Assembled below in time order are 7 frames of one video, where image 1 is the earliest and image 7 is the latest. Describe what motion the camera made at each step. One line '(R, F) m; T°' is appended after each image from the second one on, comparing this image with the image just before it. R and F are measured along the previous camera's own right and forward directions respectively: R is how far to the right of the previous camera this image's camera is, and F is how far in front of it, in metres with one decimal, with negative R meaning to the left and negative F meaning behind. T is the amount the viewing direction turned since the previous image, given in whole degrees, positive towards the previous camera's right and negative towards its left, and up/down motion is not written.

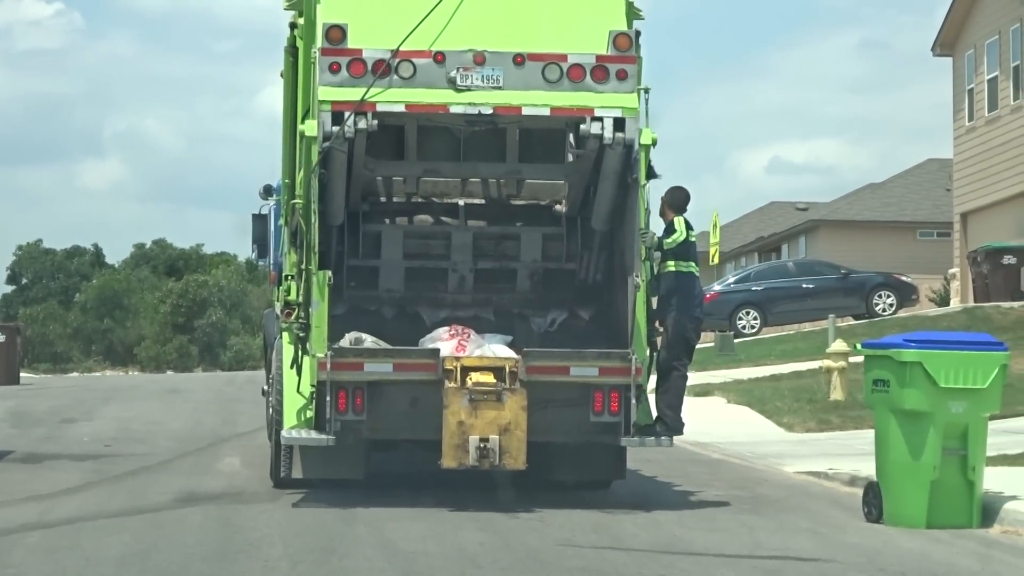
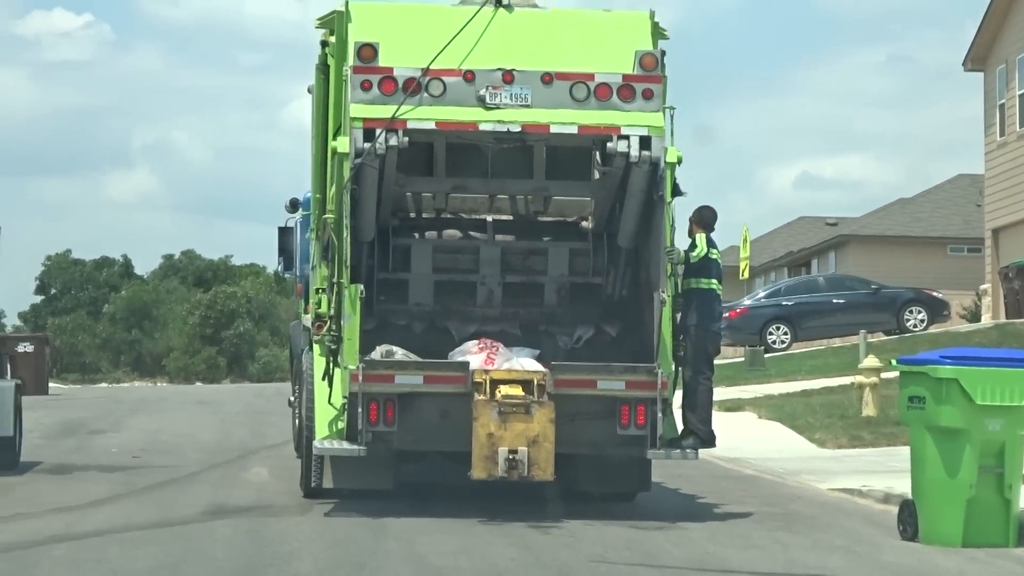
(0.0, +0.1) m; -1°
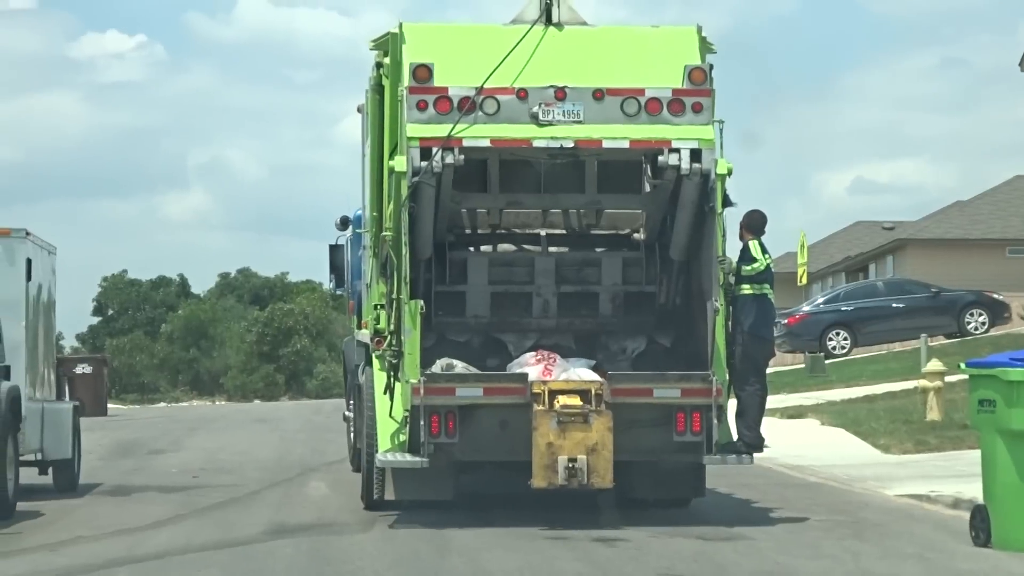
(0.0, +0.1) m; -1°
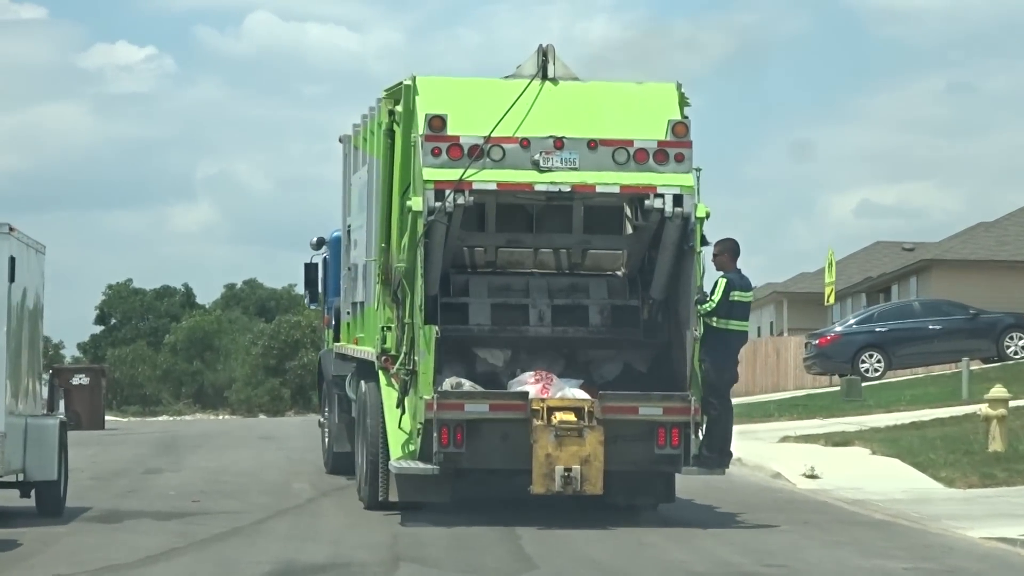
(-0.1, +1.0) m; 0°
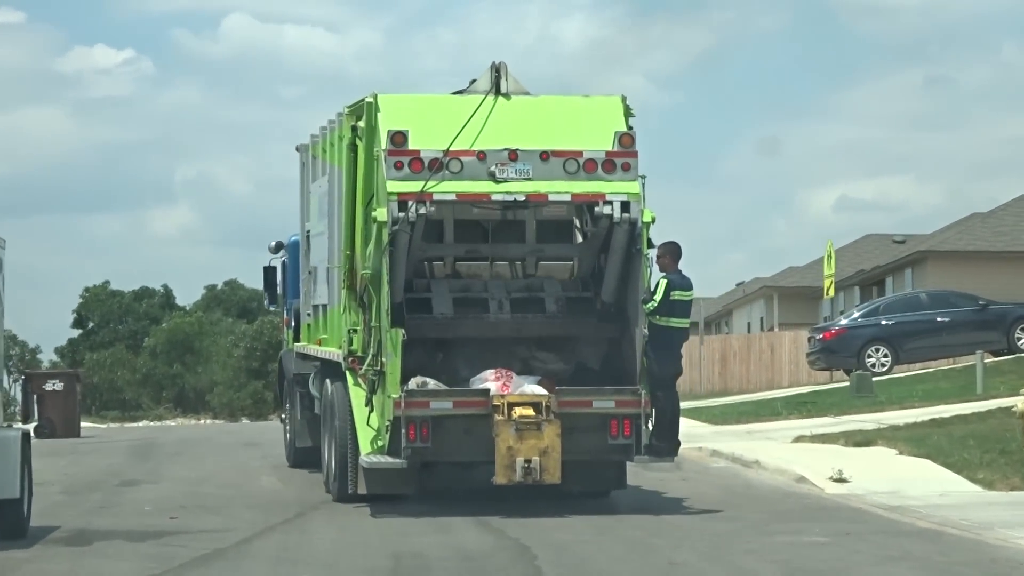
(-0.1, +0.8) m; 0°
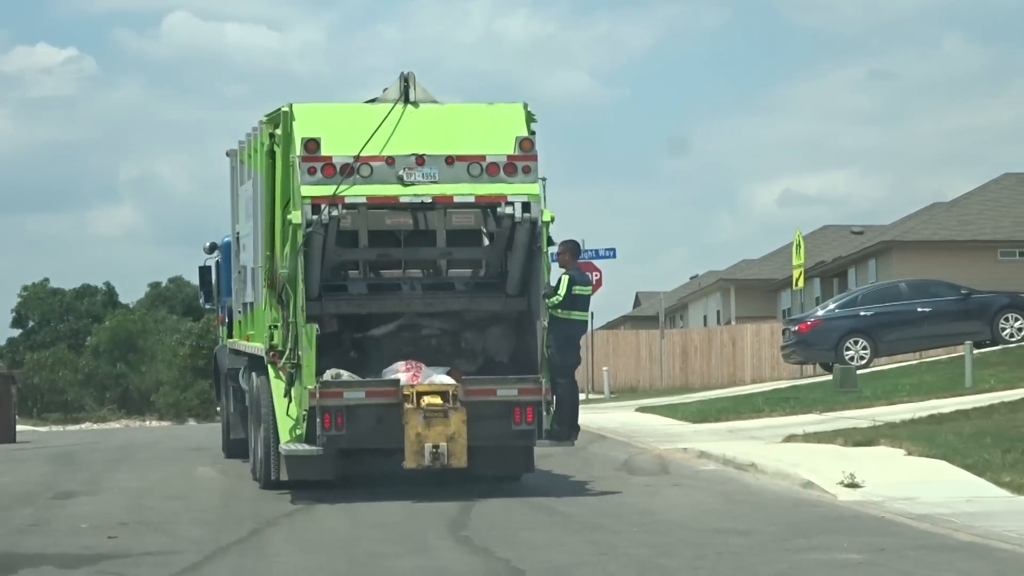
(-0.1, +1.0) m; +1°
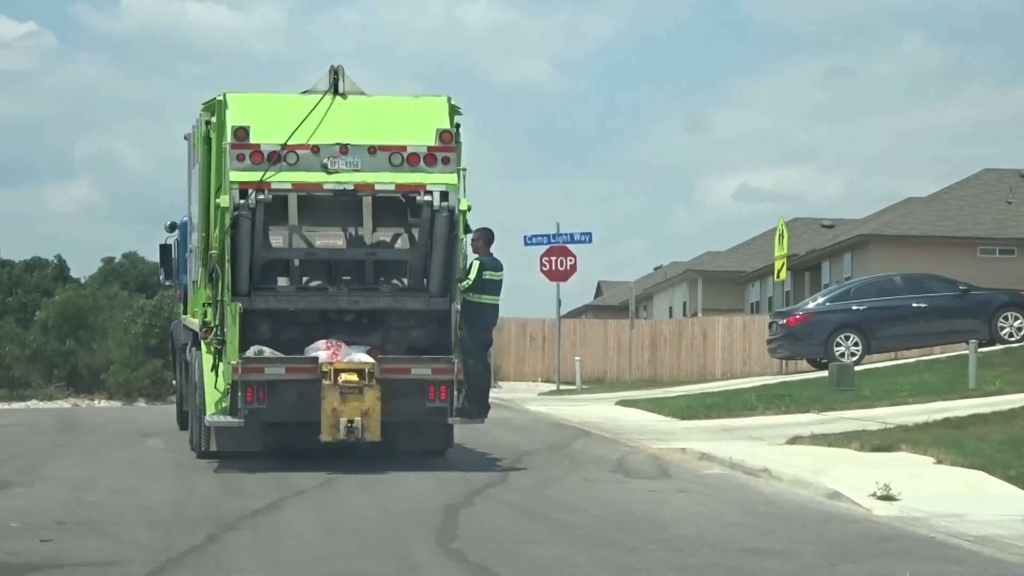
(-0.1, +1.1) m; +1°
